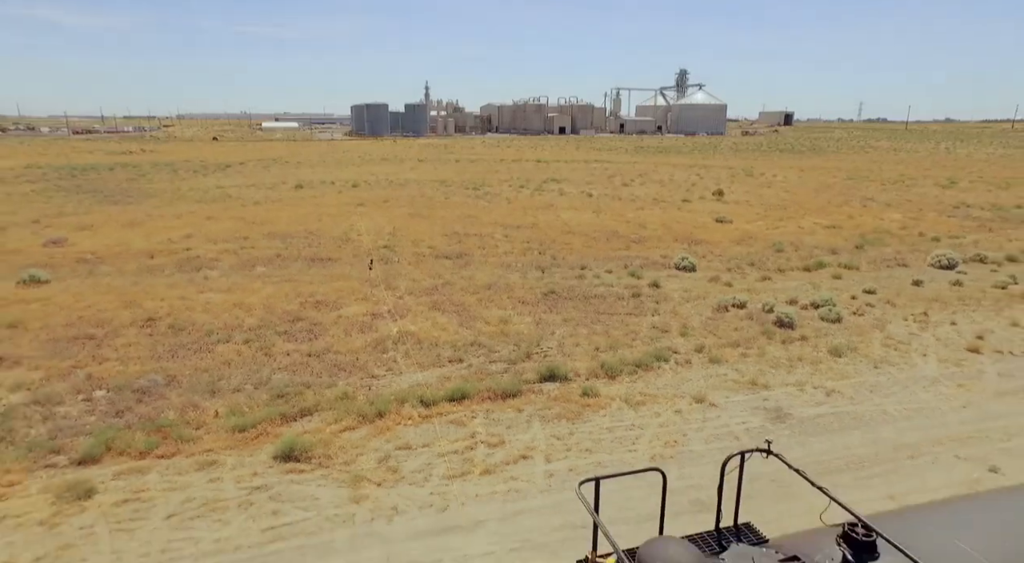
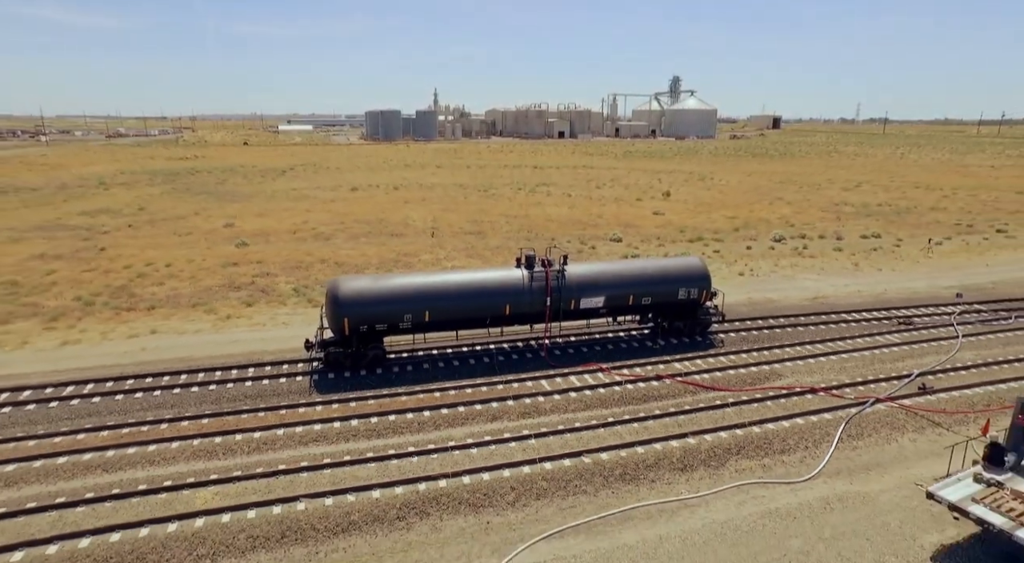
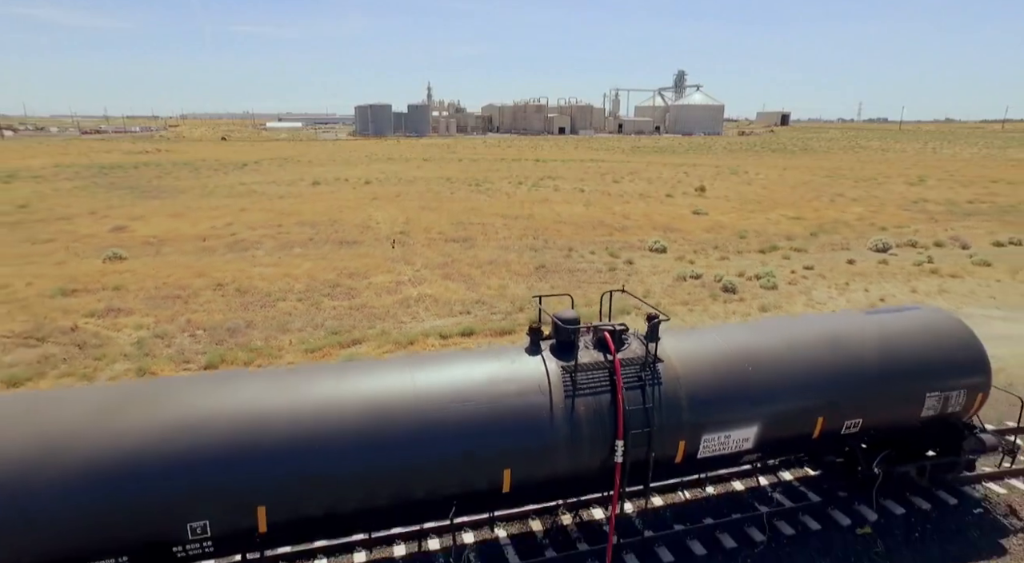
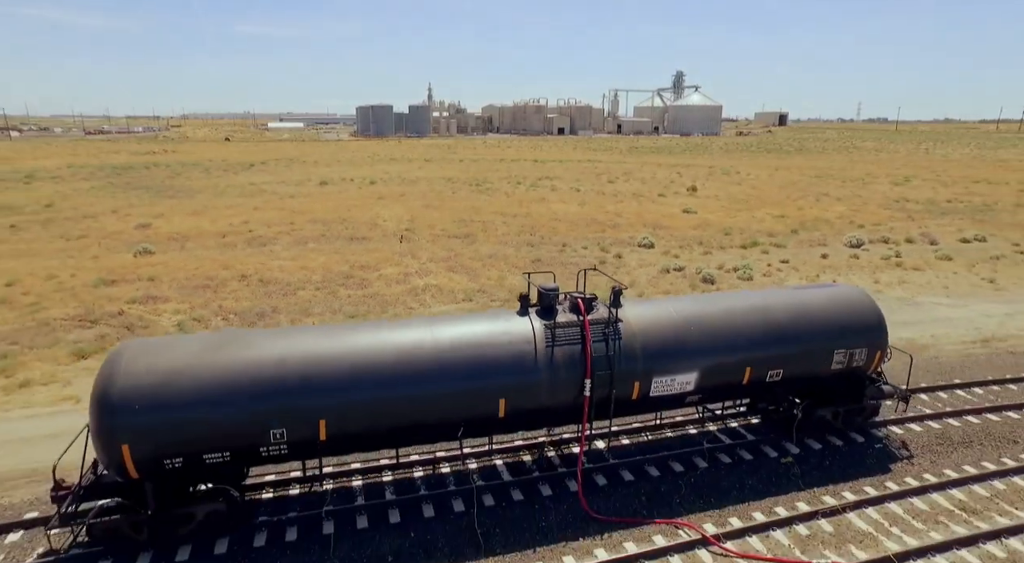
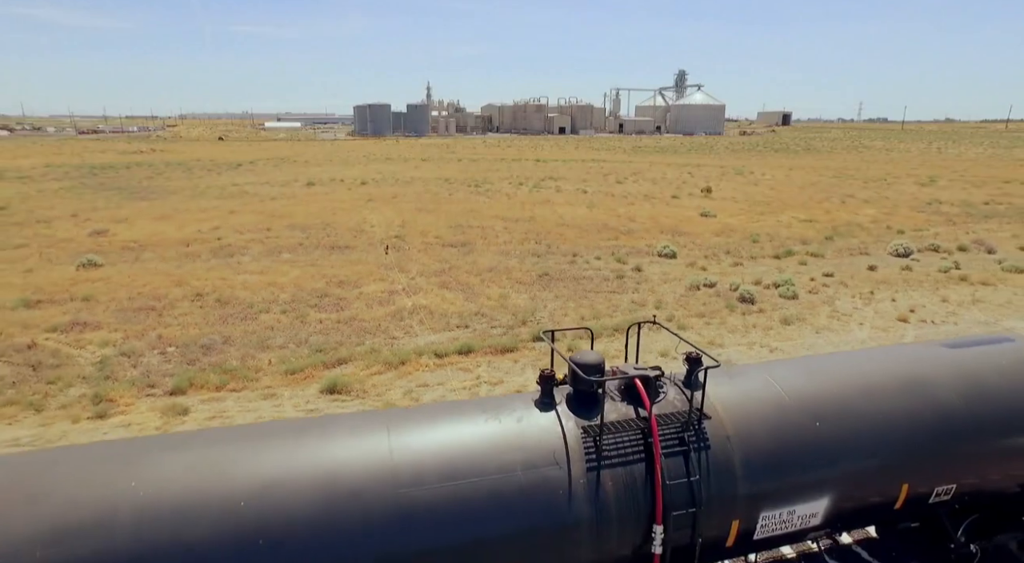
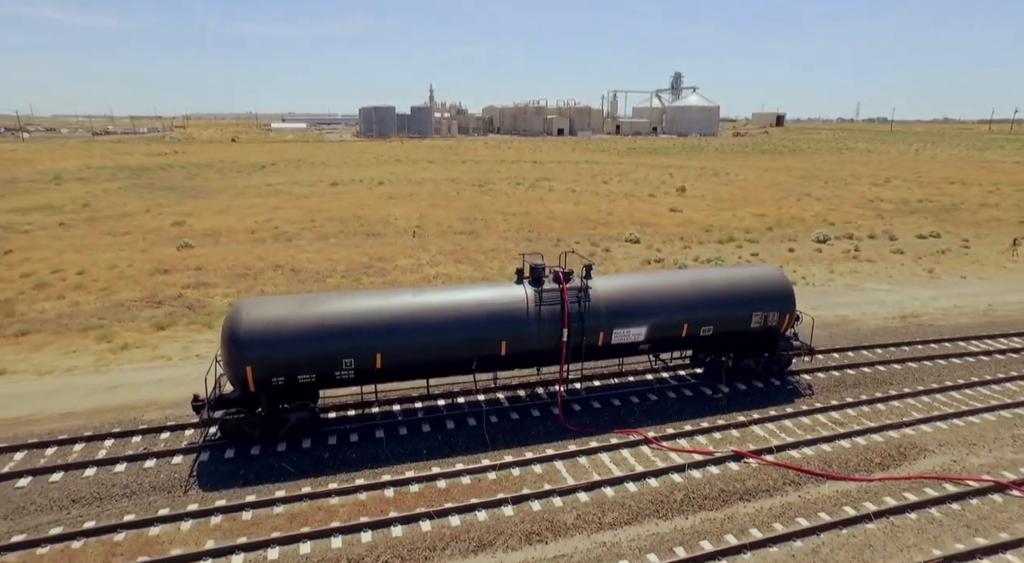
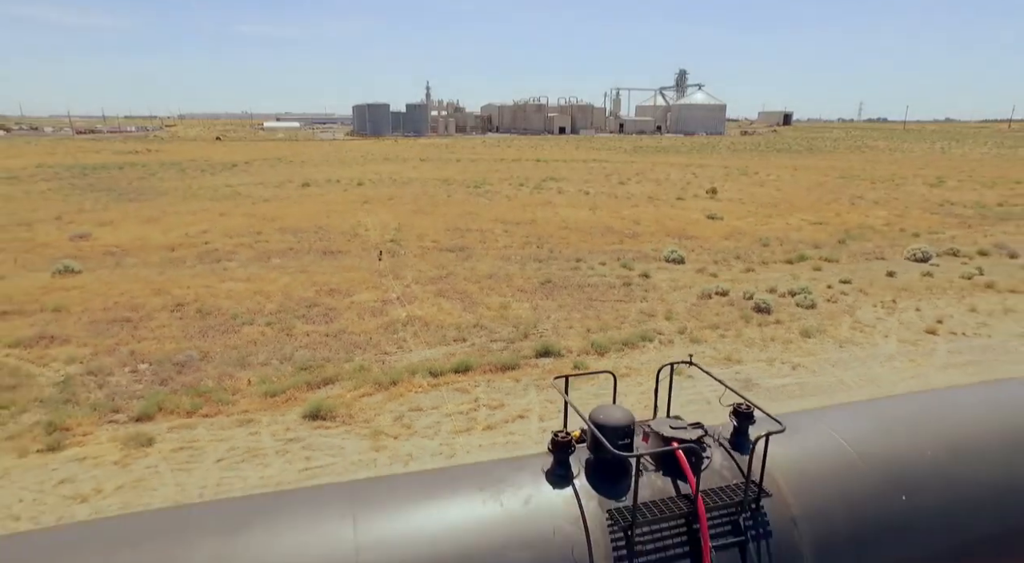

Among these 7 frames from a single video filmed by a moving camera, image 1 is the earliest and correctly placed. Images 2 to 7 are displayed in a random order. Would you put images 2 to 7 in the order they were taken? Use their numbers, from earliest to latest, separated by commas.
7, 5, 3, 4, 6, 2
